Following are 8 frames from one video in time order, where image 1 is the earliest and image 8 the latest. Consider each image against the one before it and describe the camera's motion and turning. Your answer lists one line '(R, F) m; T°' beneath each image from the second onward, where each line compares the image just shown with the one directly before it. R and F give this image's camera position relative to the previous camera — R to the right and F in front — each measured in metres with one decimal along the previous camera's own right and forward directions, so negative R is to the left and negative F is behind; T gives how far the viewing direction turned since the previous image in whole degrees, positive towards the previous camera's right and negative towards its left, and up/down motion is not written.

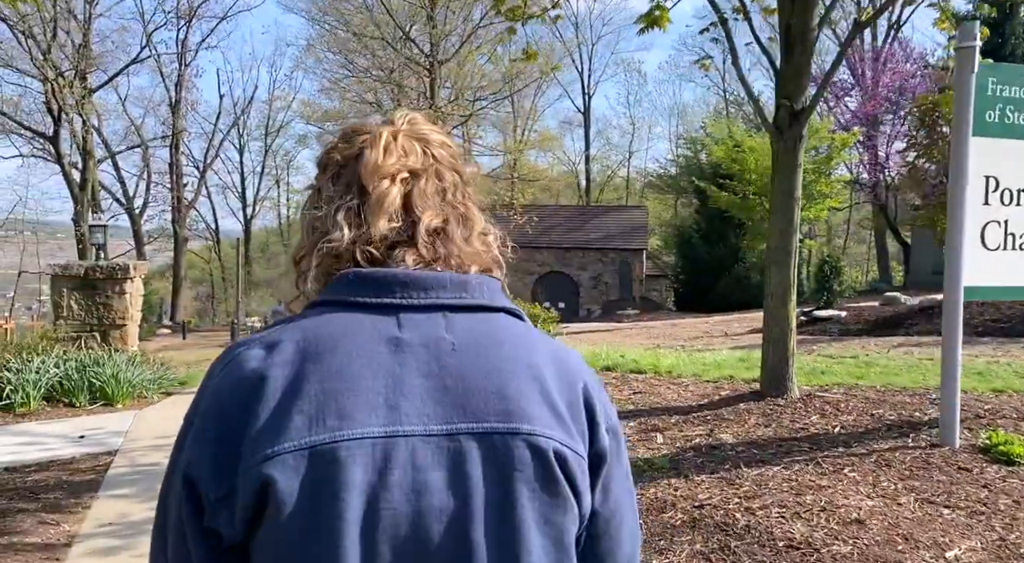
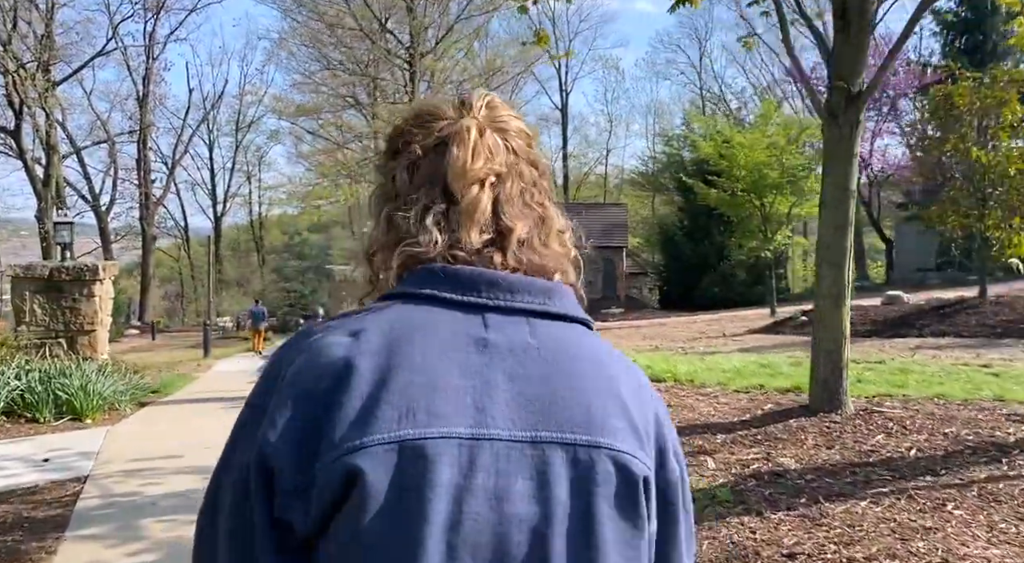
(-0.3, +0.7) m; +2°
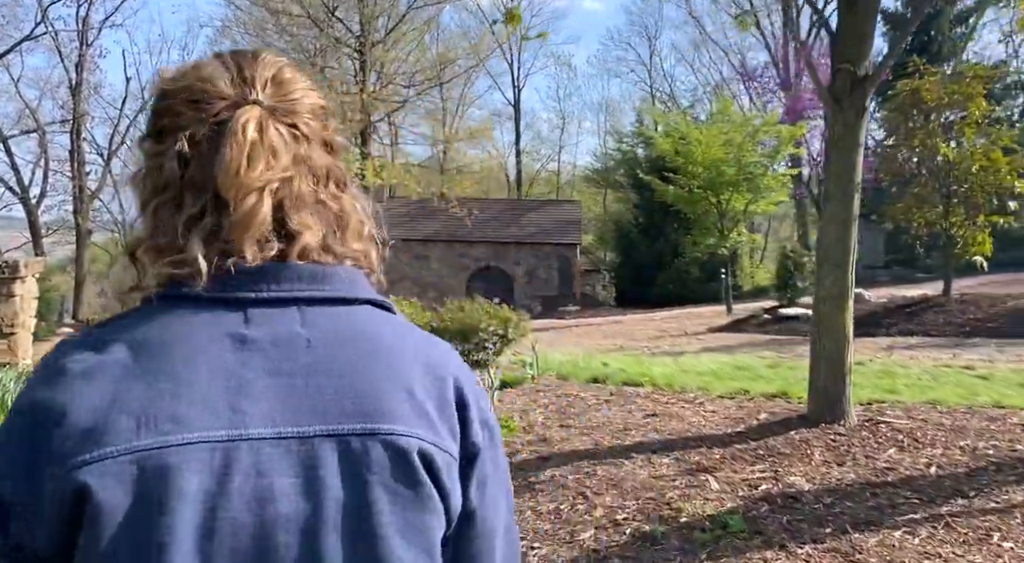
(-0.1, +0.5) m; +3°
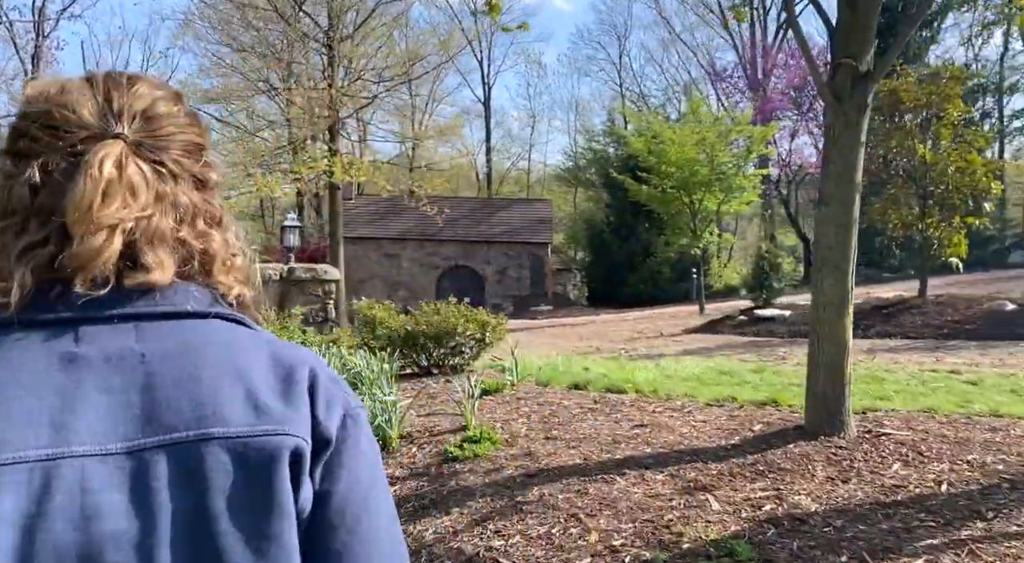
(-0.1, +0.3) m; +2°
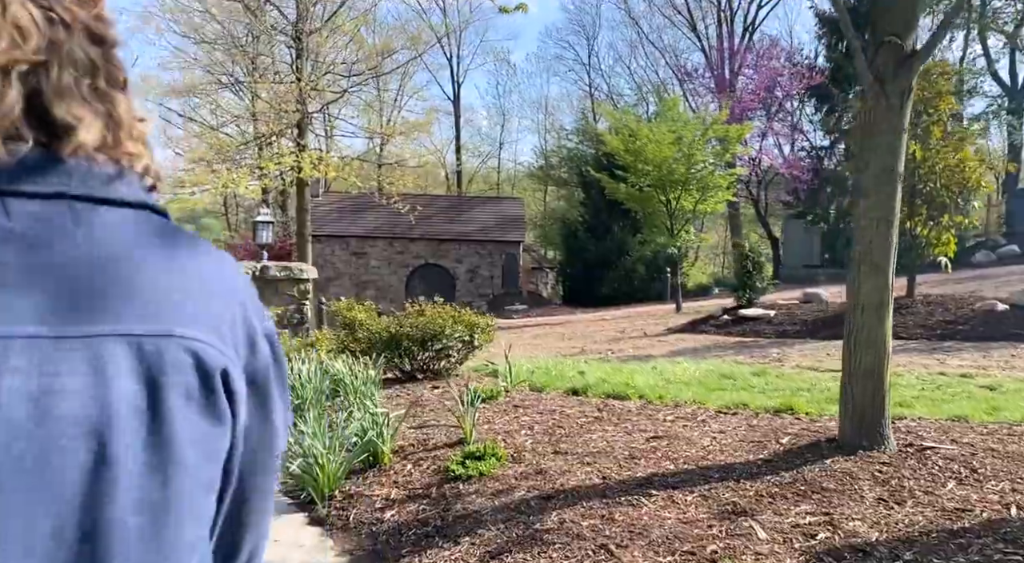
(-0.2, +0.5) m; +2°
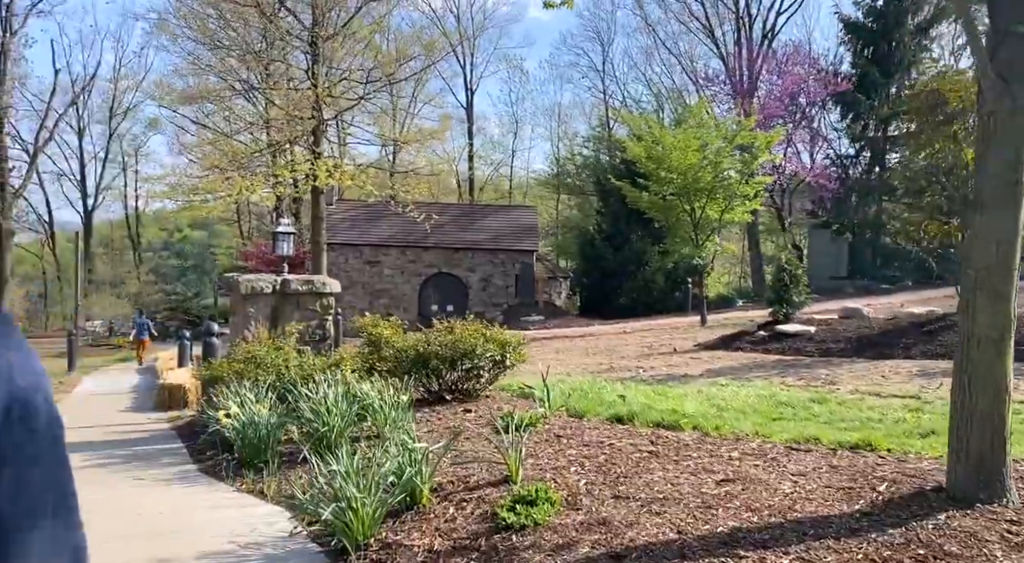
(-0.2, +0.5) m; -1°
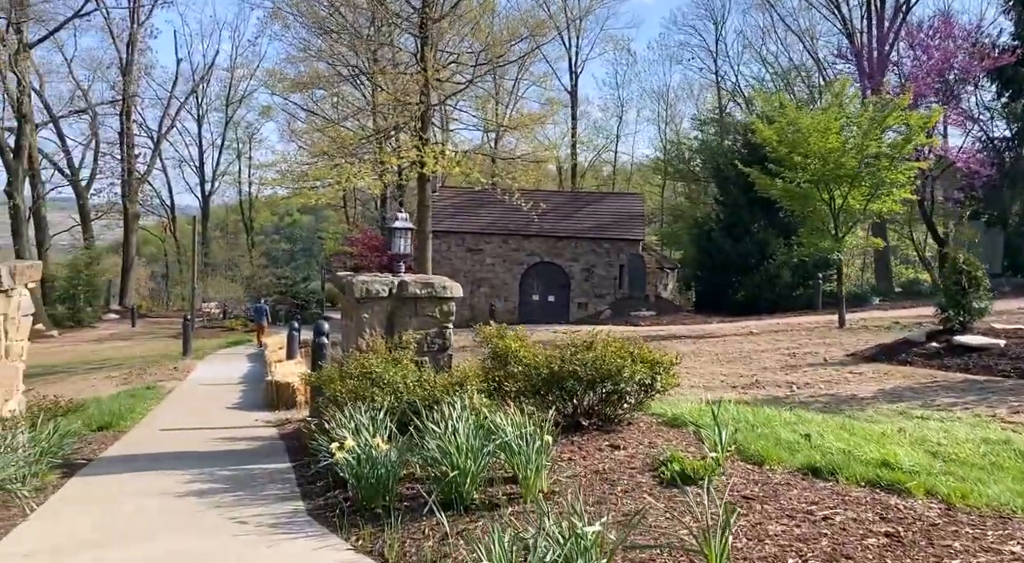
(-0.4, +1.2) m; -6°
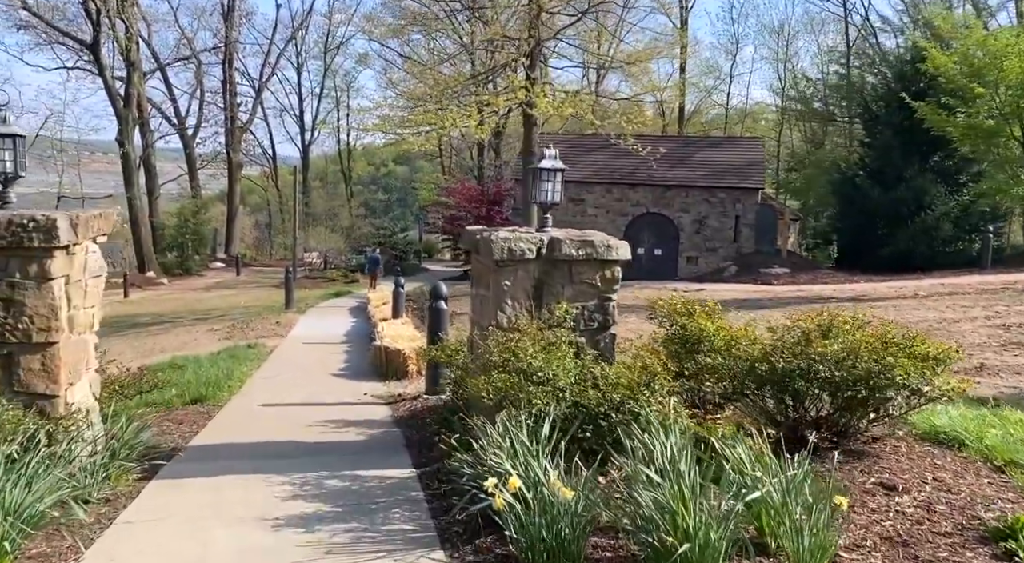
(-0.7, +2.0) m; -6°
